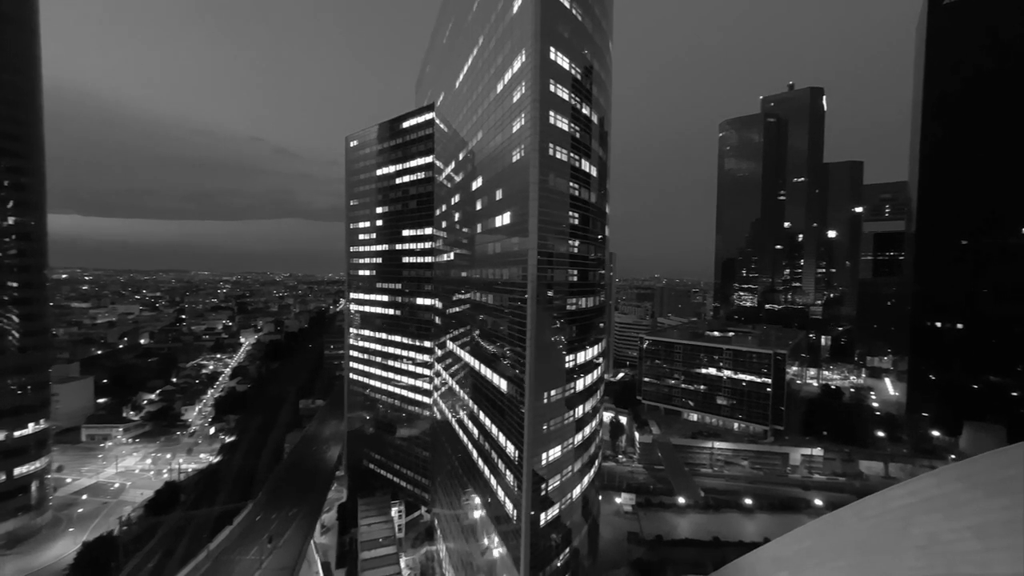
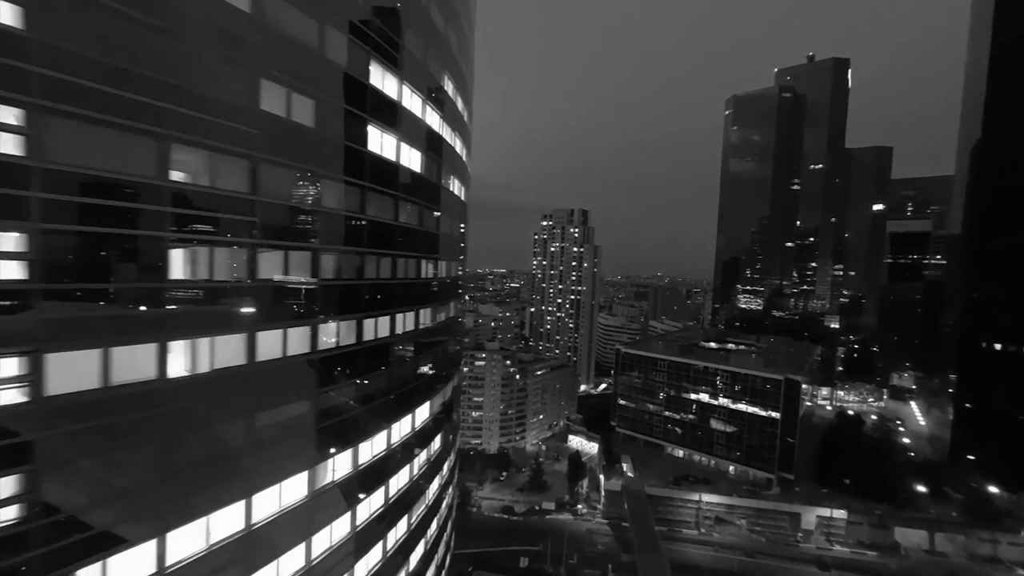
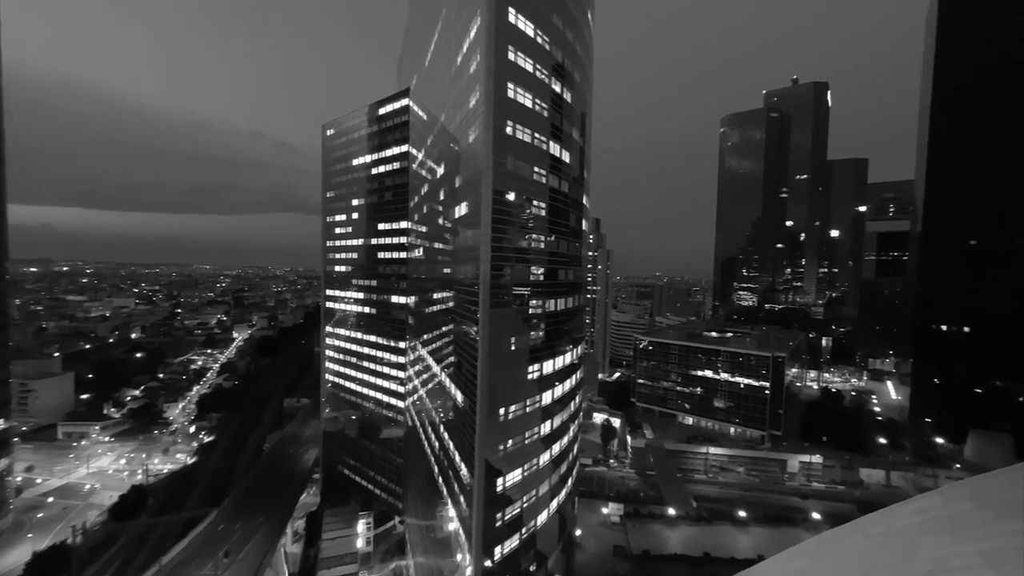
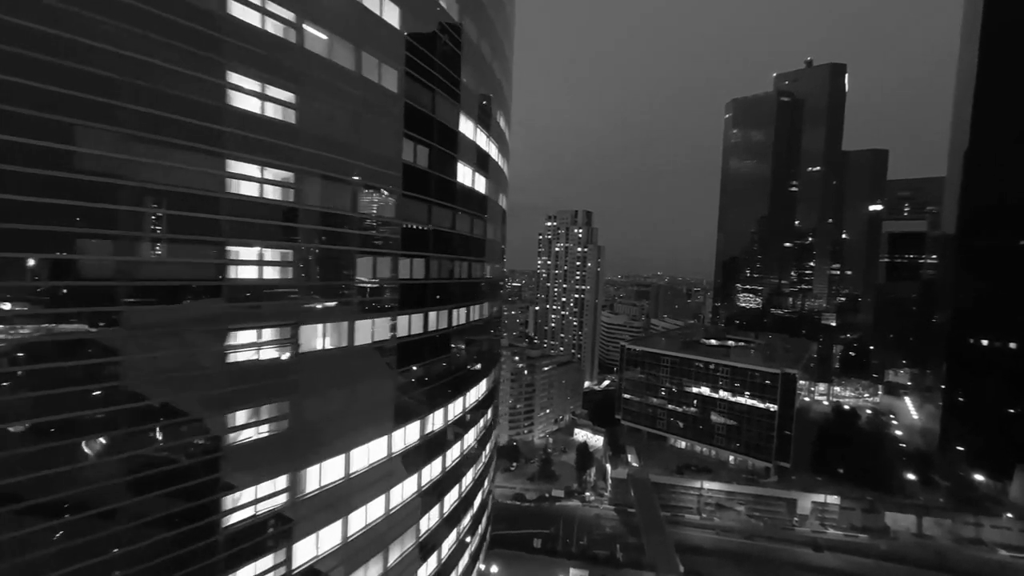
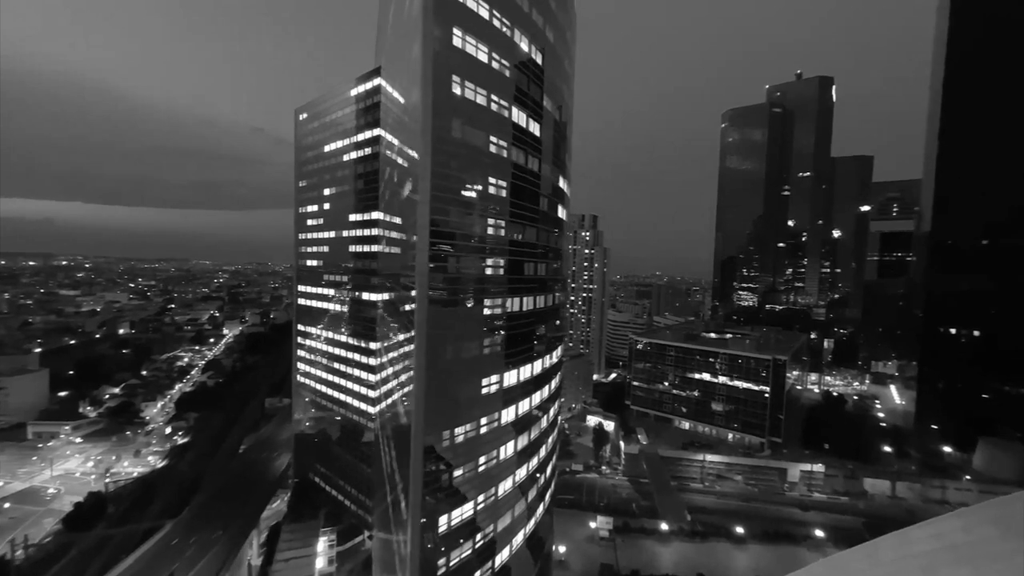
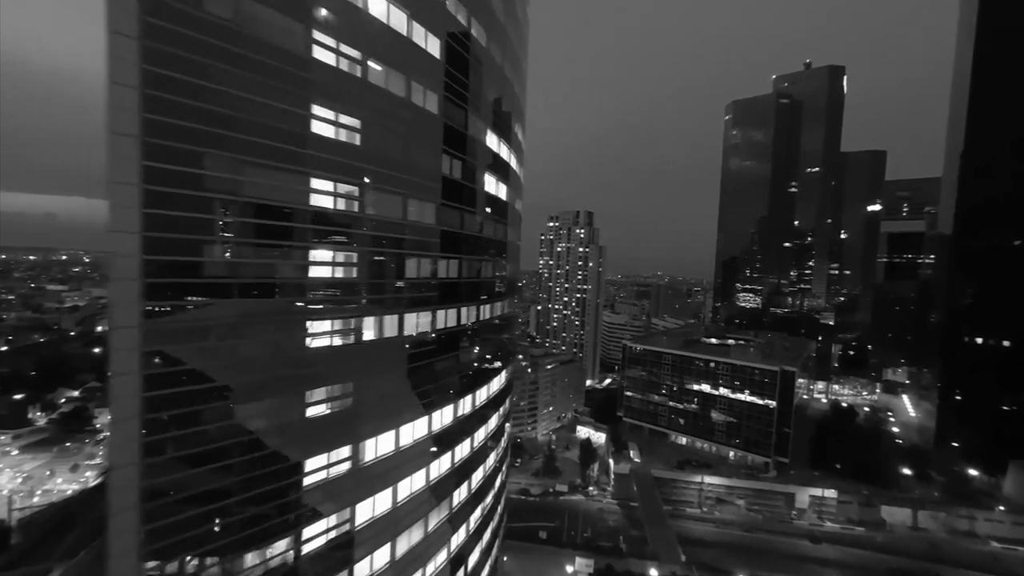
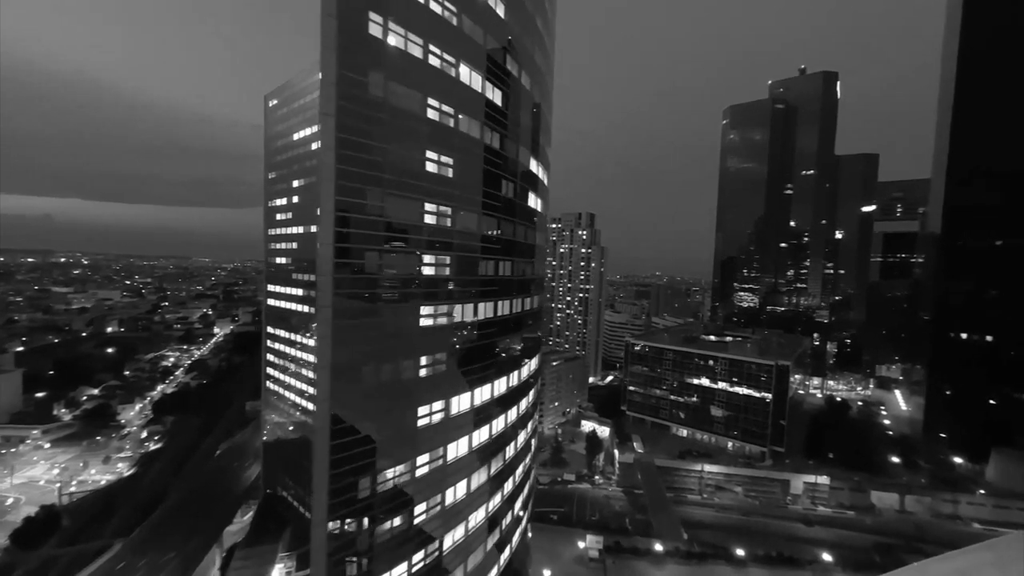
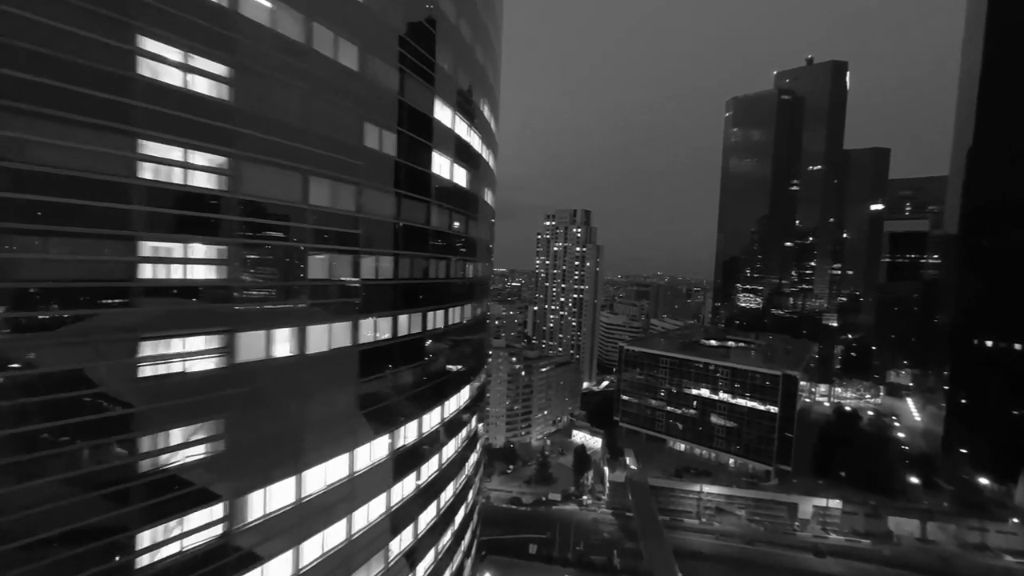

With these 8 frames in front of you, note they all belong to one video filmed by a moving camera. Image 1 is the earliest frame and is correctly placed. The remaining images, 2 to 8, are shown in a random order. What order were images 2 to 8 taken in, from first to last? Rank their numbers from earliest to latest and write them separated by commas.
3, 5, 7, 6, 4, 8, 2
